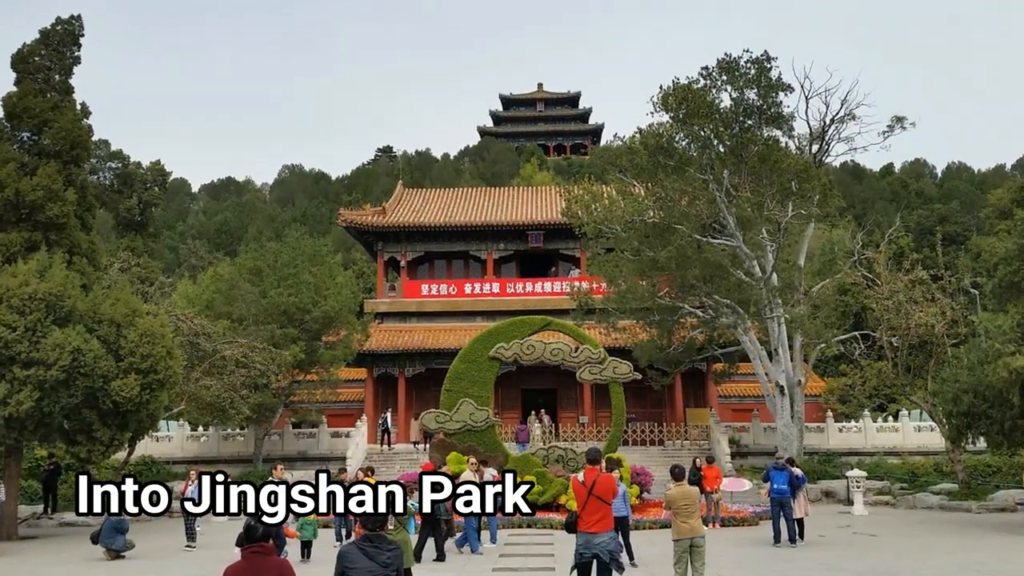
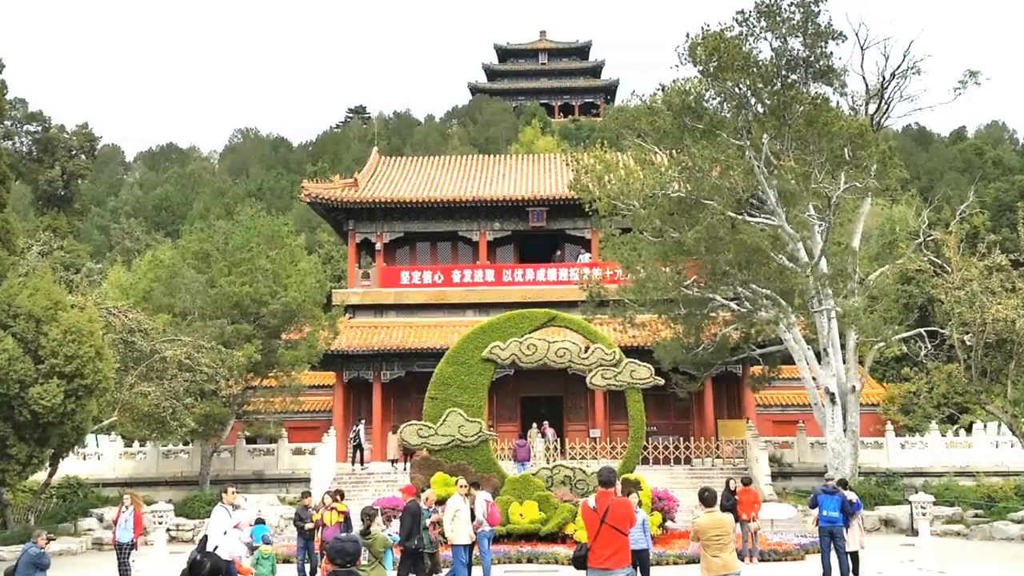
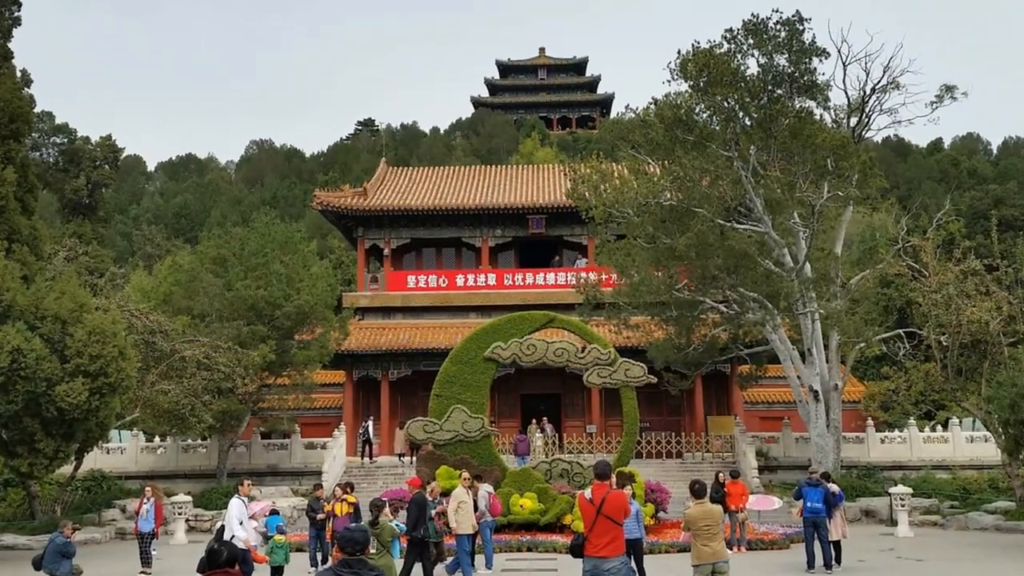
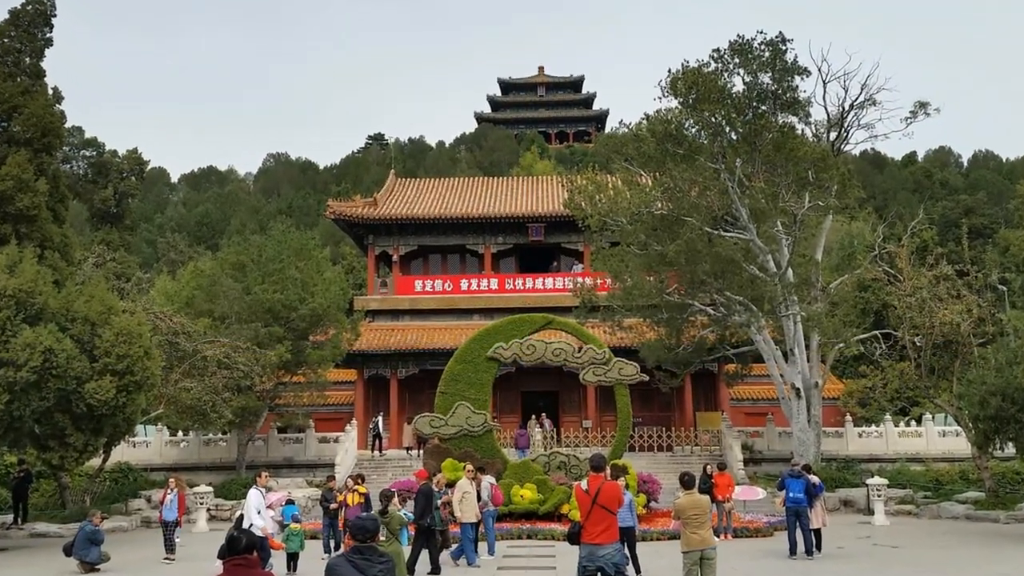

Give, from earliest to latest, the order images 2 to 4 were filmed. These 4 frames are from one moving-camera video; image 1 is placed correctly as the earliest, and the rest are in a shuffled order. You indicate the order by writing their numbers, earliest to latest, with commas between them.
4, 3, 2
